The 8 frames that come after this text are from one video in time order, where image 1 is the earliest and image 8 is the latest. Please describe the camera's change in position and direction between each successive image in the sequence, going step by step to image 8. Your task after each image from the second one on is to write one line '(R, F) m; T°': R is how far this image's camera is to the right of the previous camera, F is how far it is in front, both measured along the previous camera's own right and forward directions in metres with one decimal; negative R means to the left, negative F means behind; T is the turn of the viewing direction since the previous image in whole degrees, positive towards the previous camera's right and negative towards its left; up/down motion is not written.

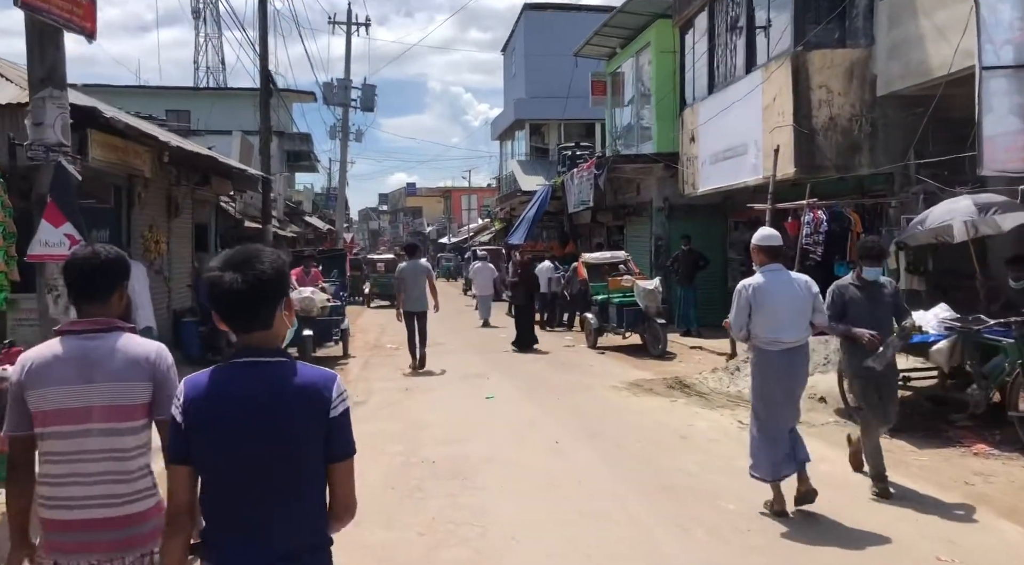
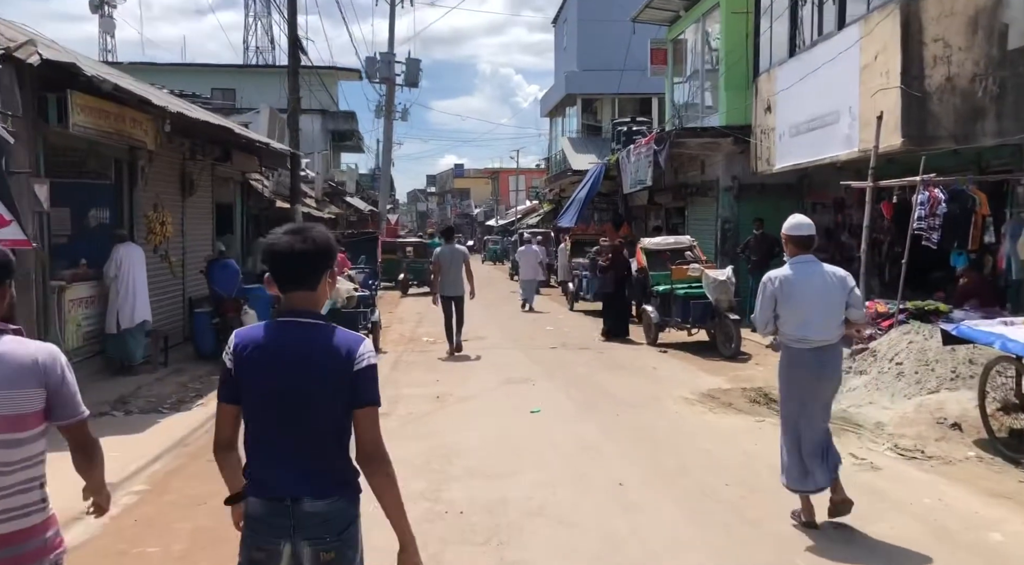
(0.0, +1.7) m; -3°
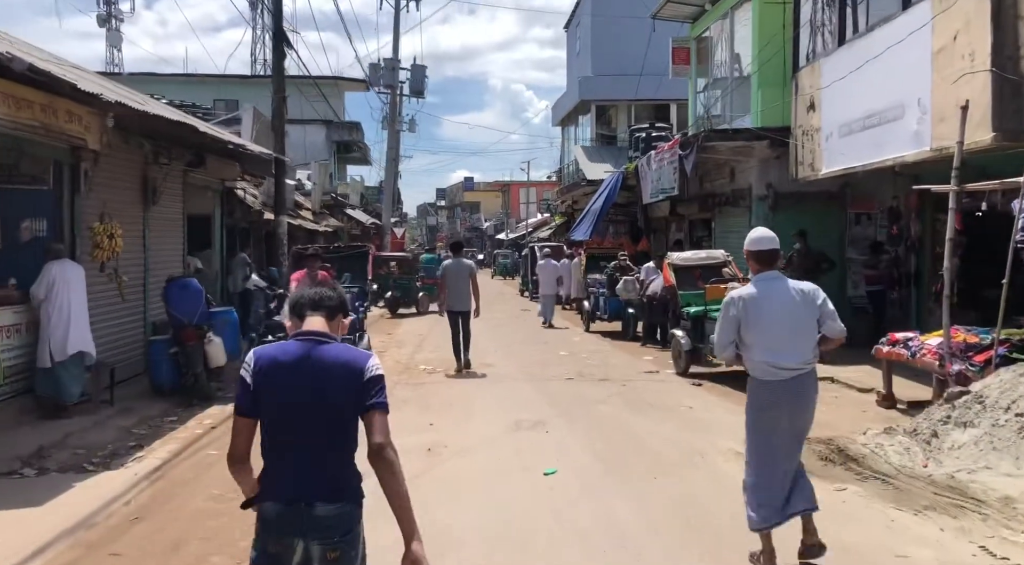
(0.0, +1.7) m; -1°
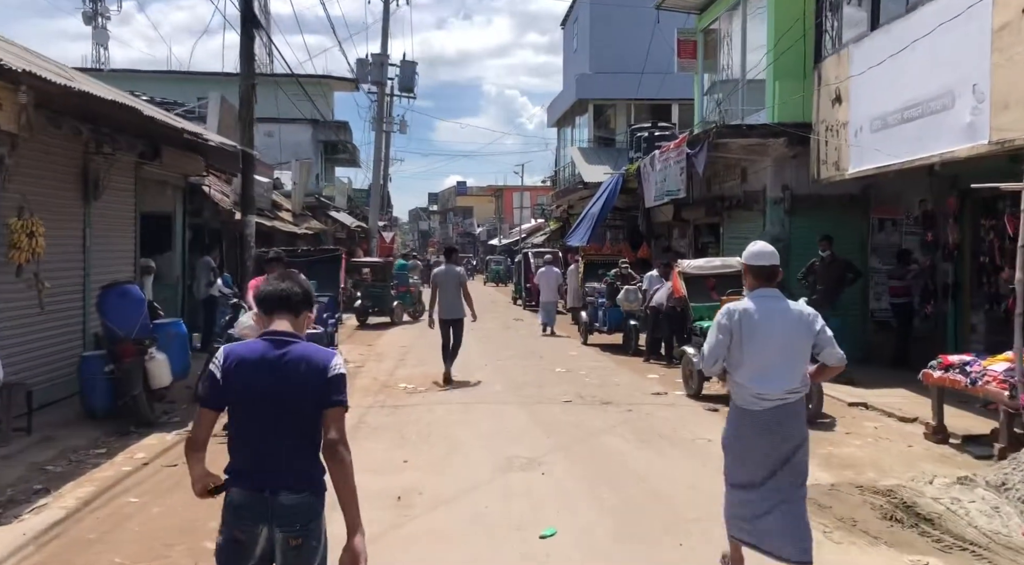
(0.0, +1.4) m; 0°
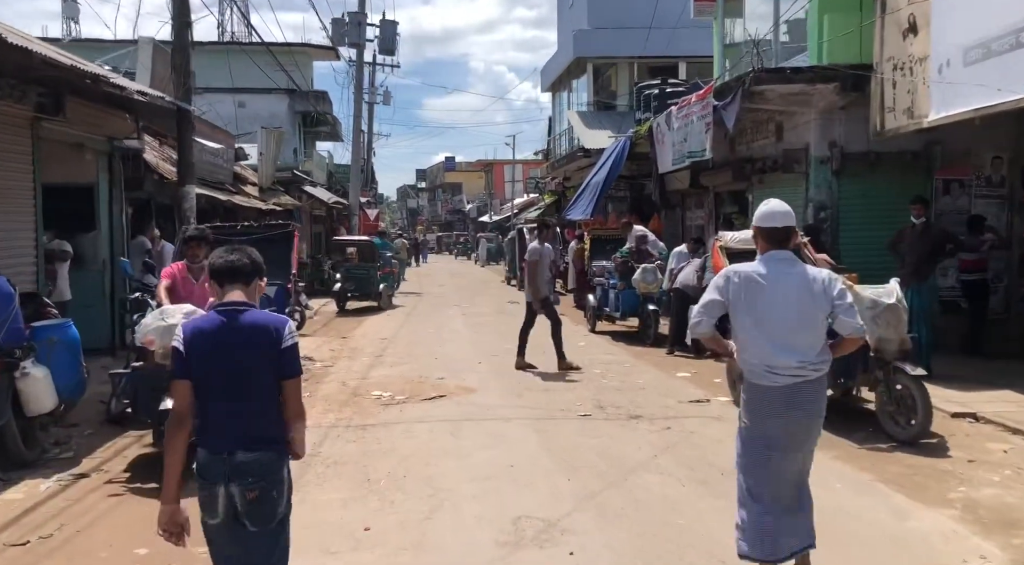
(-0.1, +2.3) m; +1°
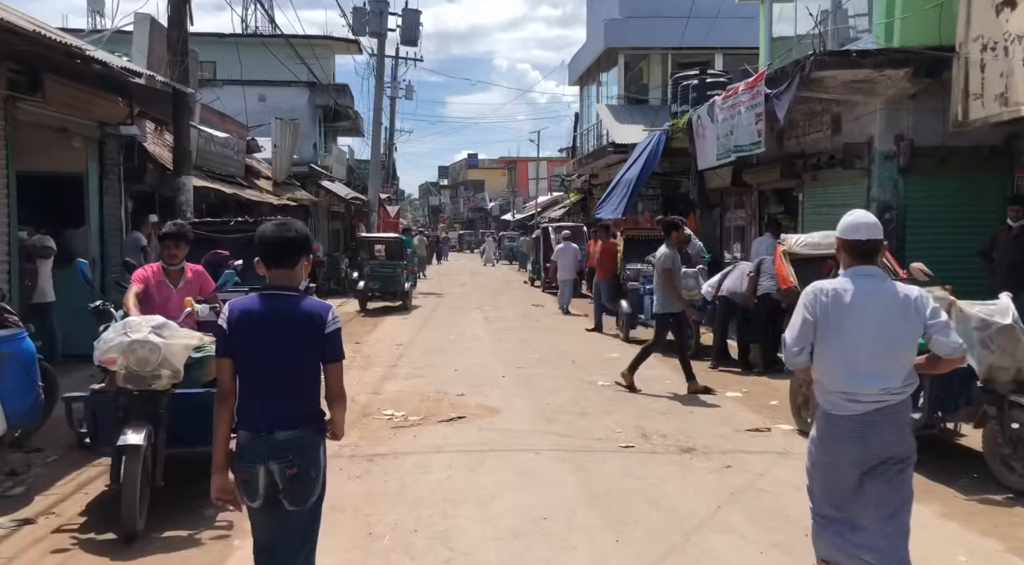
(-0.1, +1.2) m; -1°
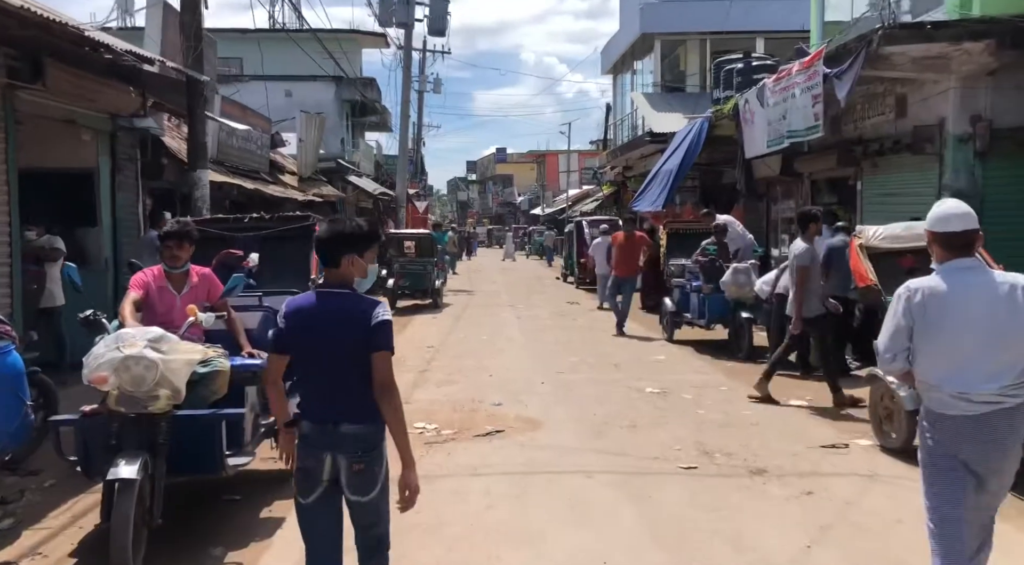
(-0.1, +0.8) m; -2°
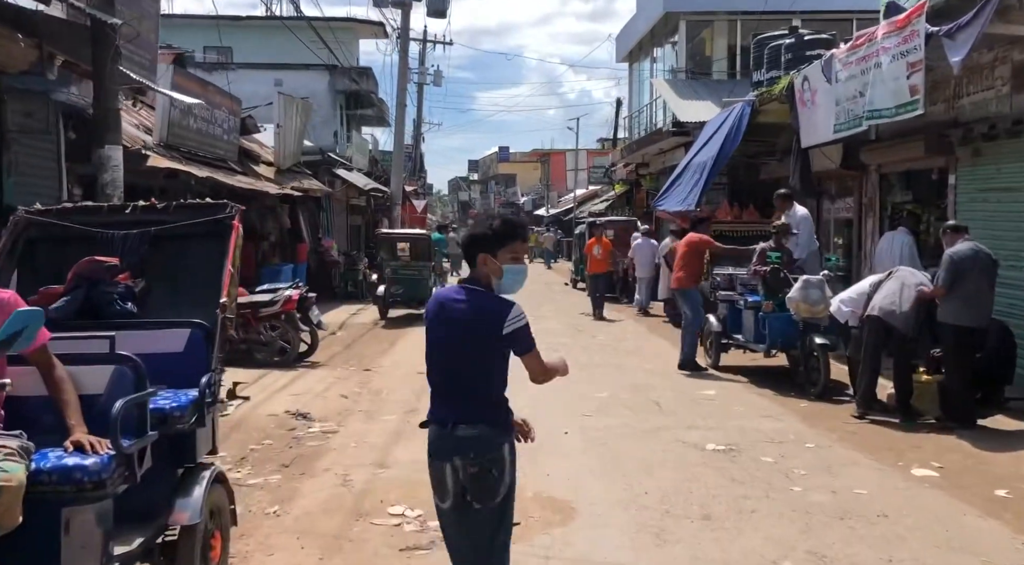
(-0.1, +2.4) m; 0°
